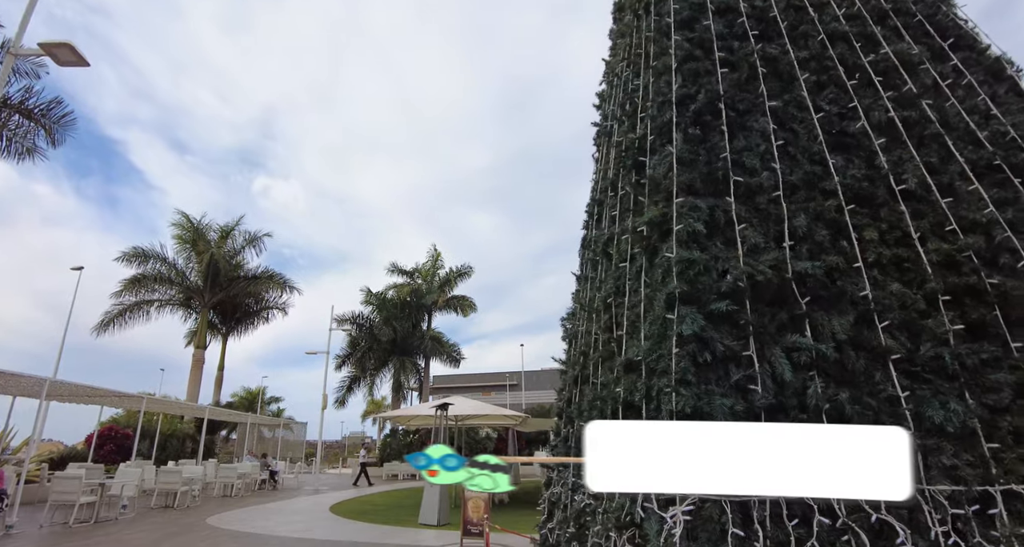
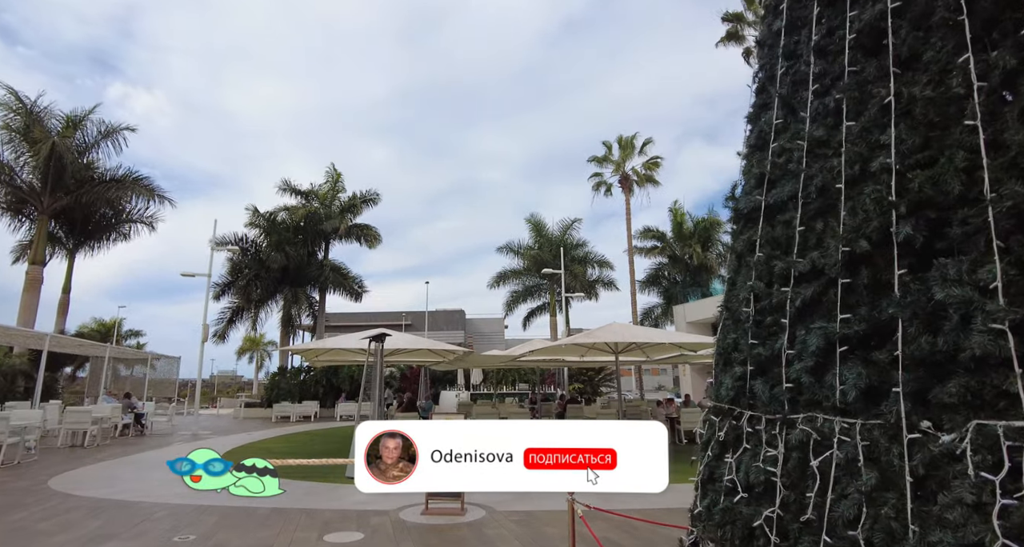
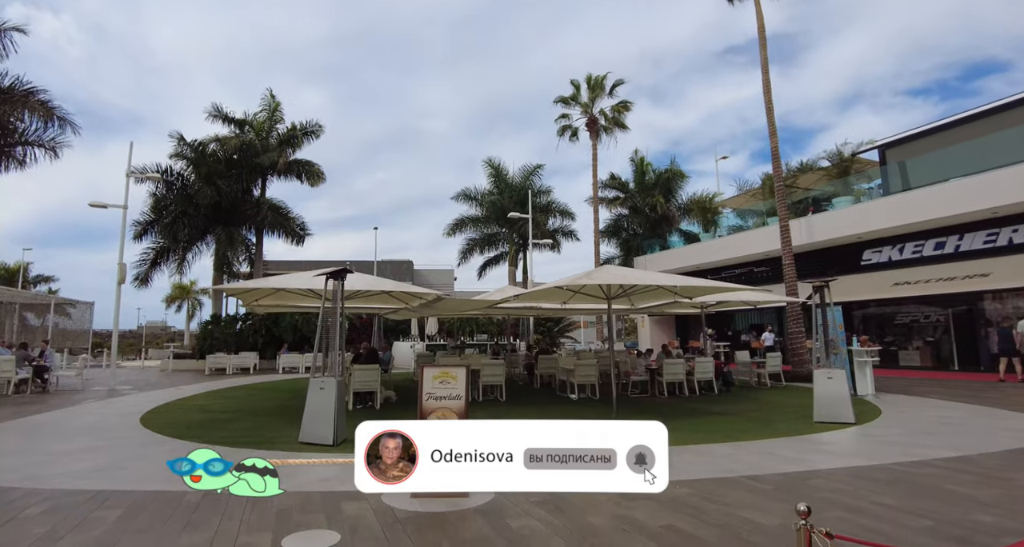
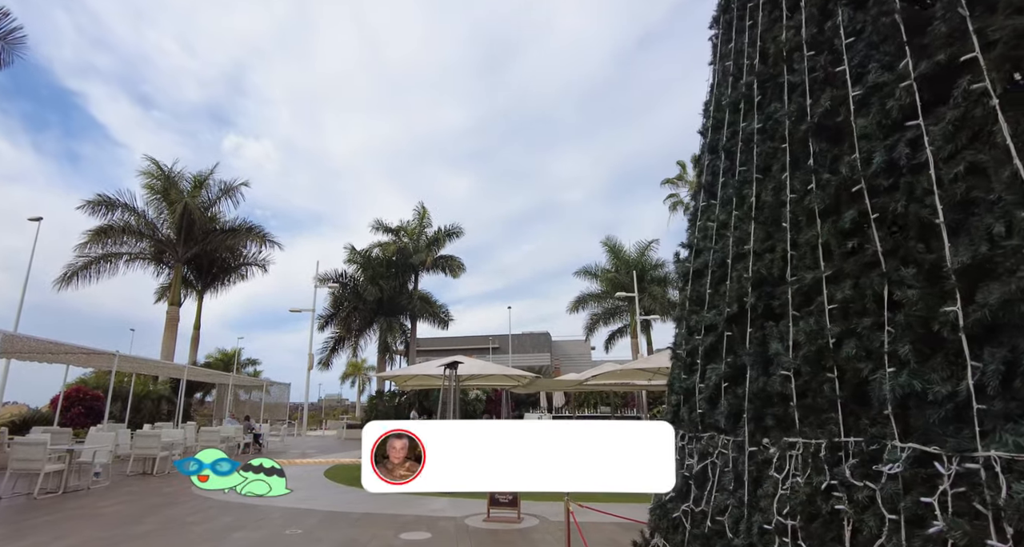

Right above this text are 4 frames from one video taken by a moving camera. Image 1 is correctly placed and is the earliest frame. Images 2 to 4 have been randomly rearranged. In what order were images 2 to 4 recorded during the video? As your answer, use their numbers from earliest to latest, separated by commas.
4, 2, 3
